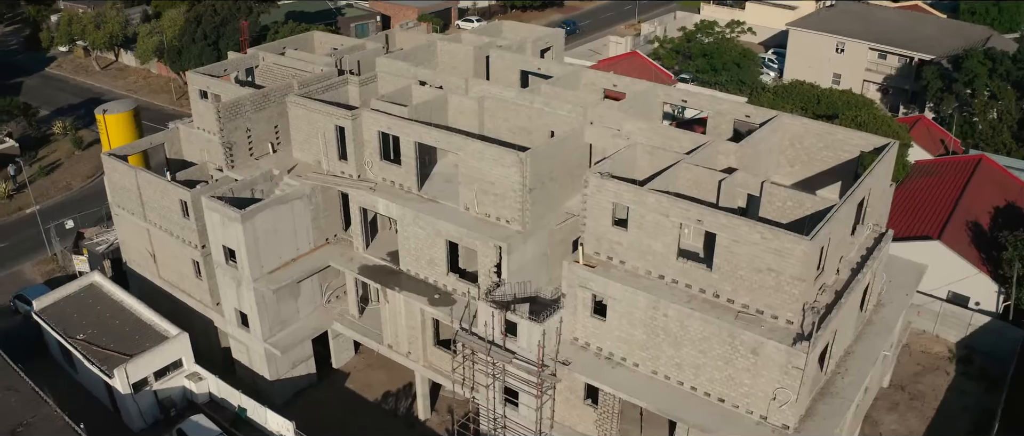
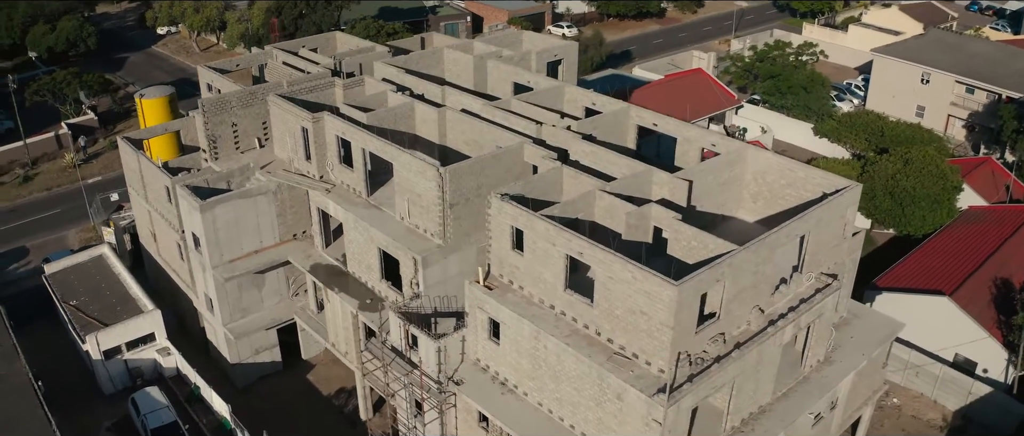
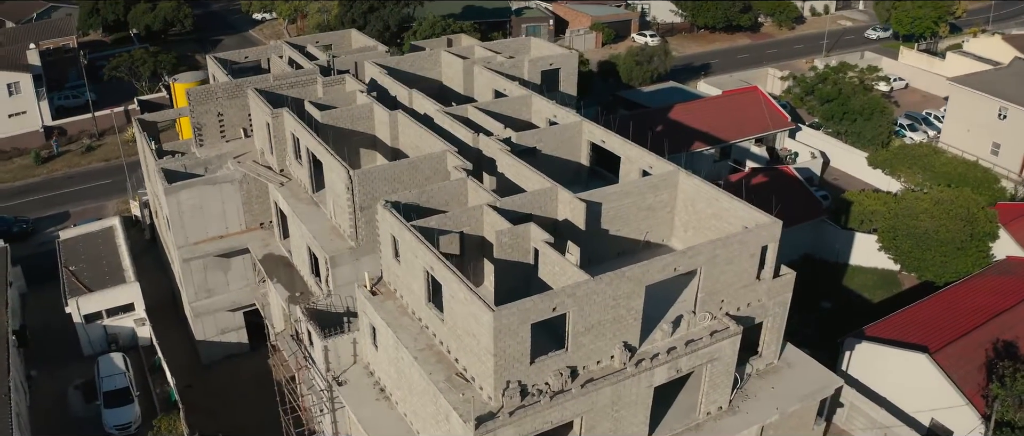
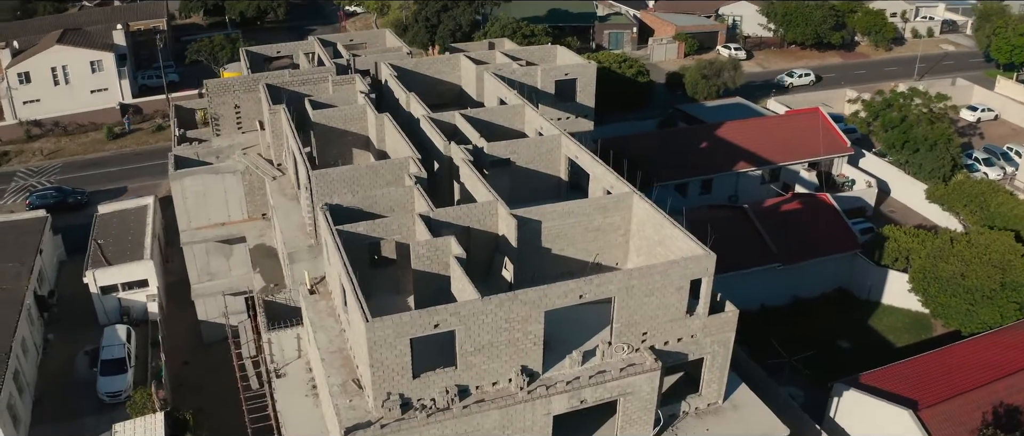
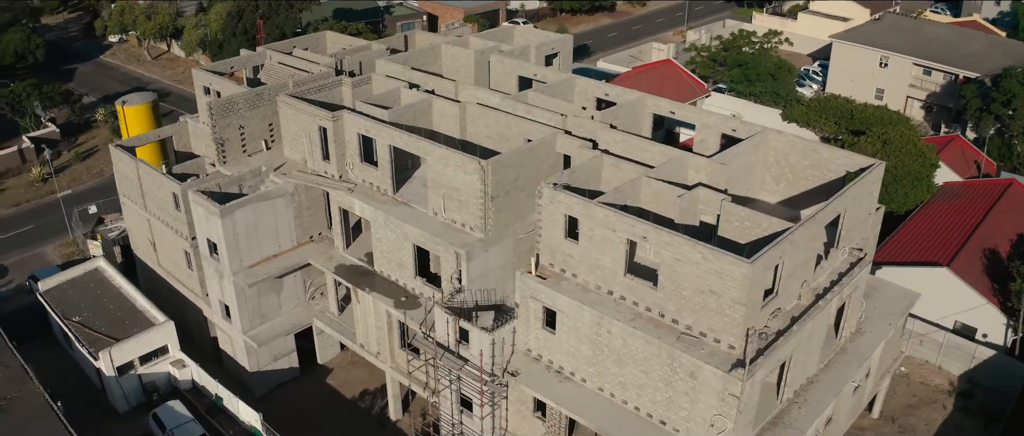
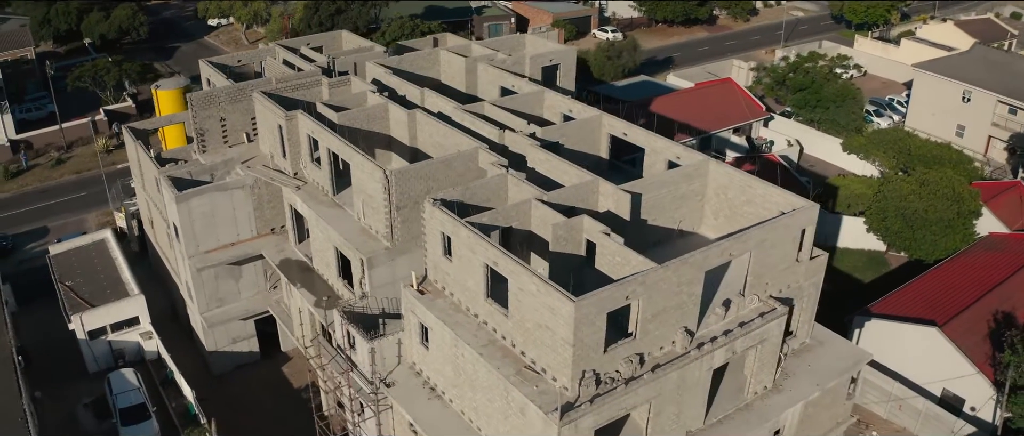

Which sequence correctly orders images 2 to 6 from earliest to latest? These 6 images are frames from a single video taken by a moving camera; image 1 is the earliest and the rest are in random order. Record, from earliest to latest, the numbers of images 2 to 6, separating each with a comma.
5, 2, 6, 3, 4
